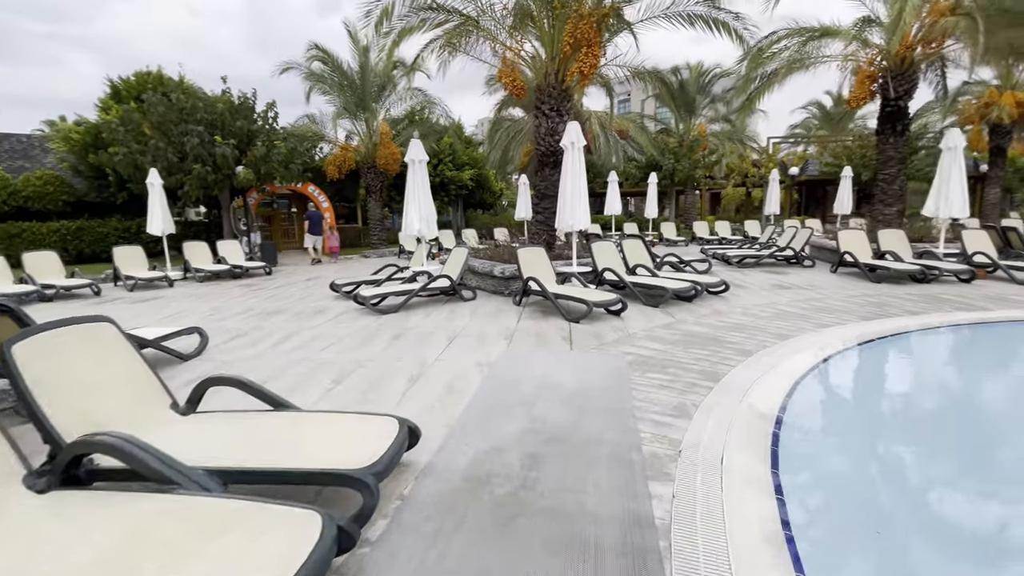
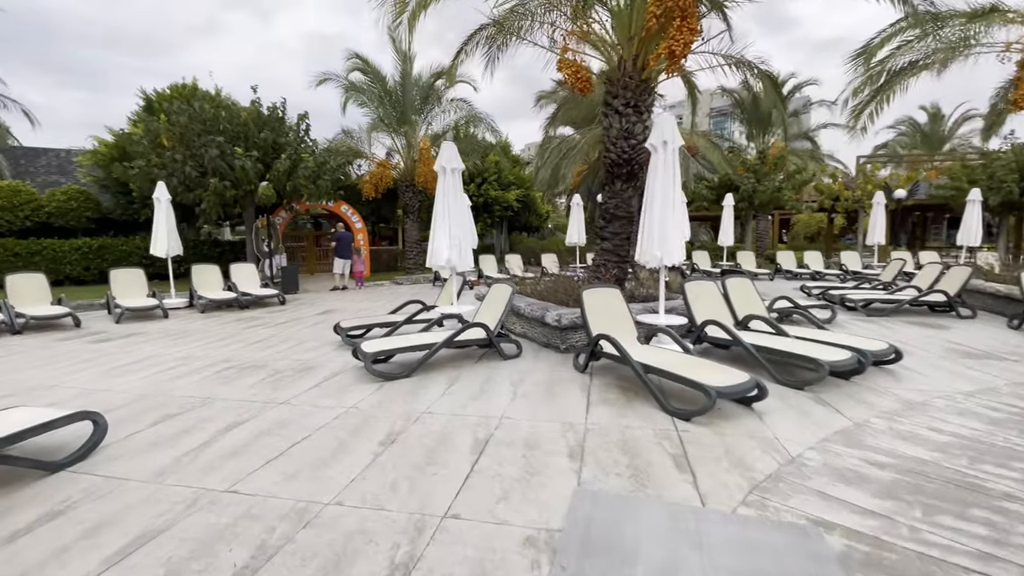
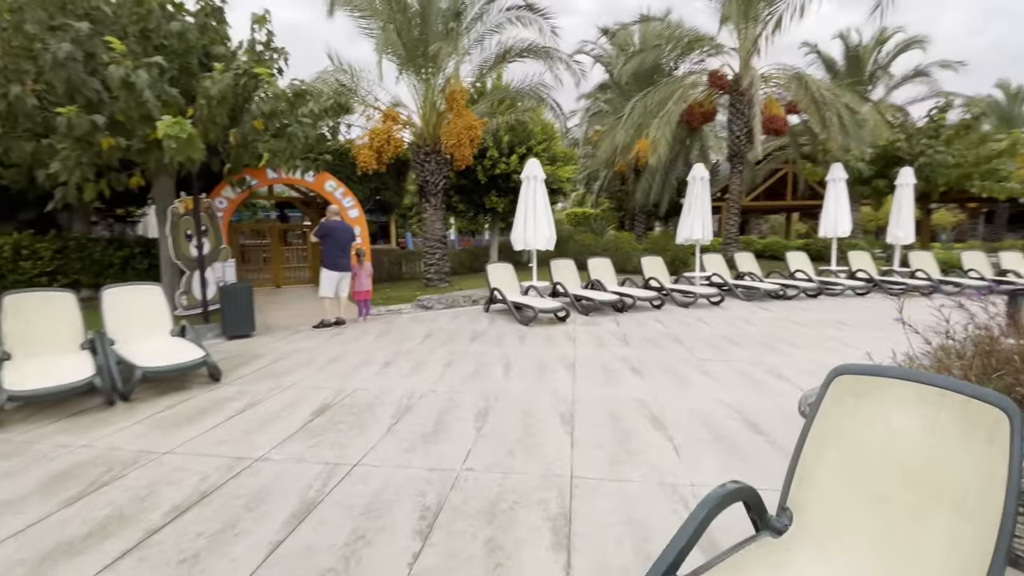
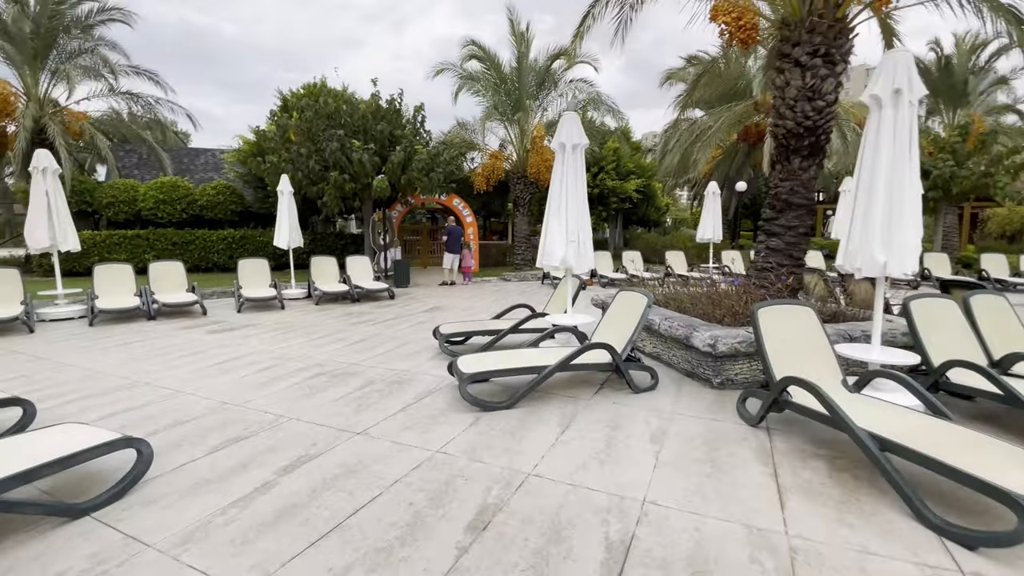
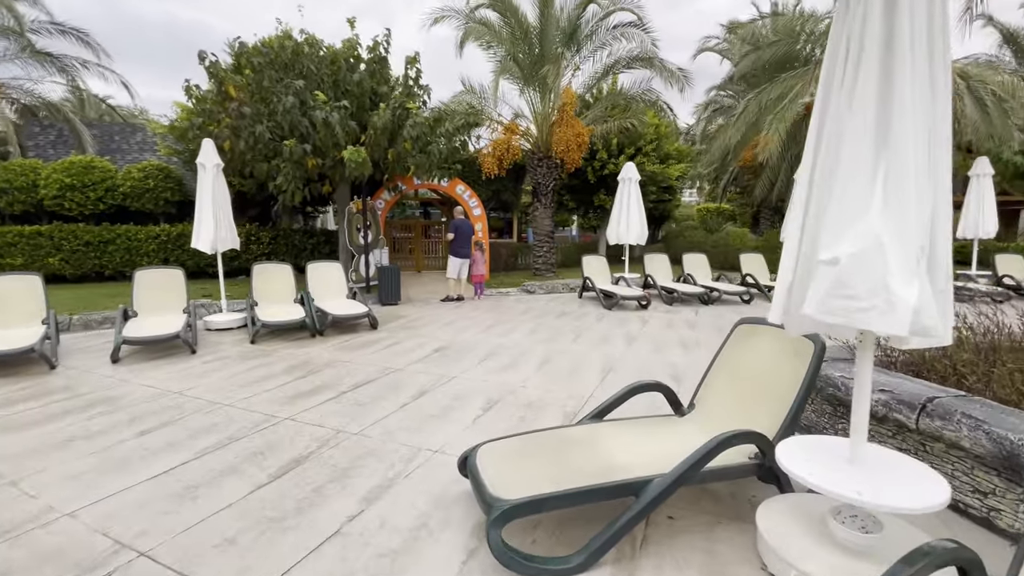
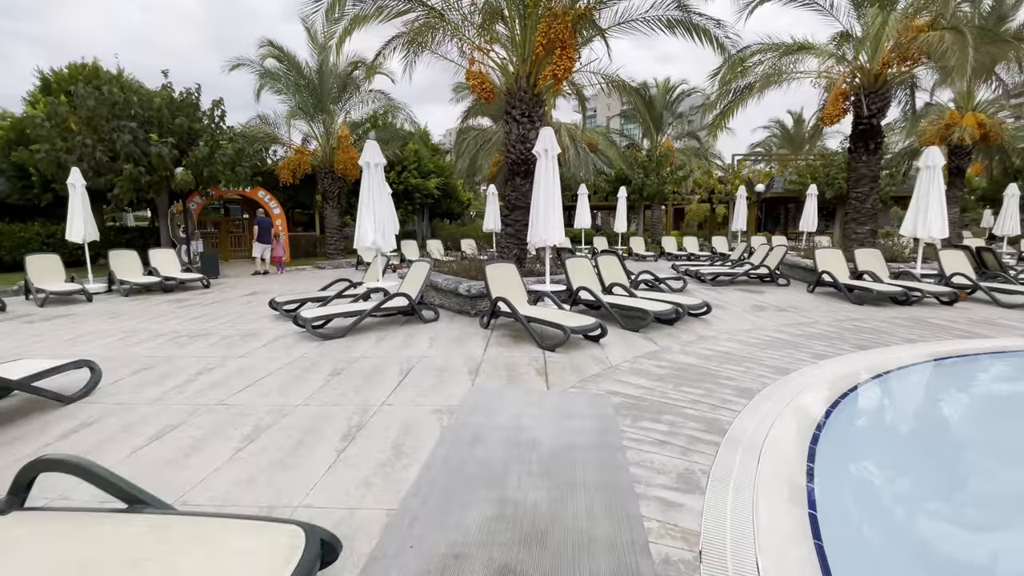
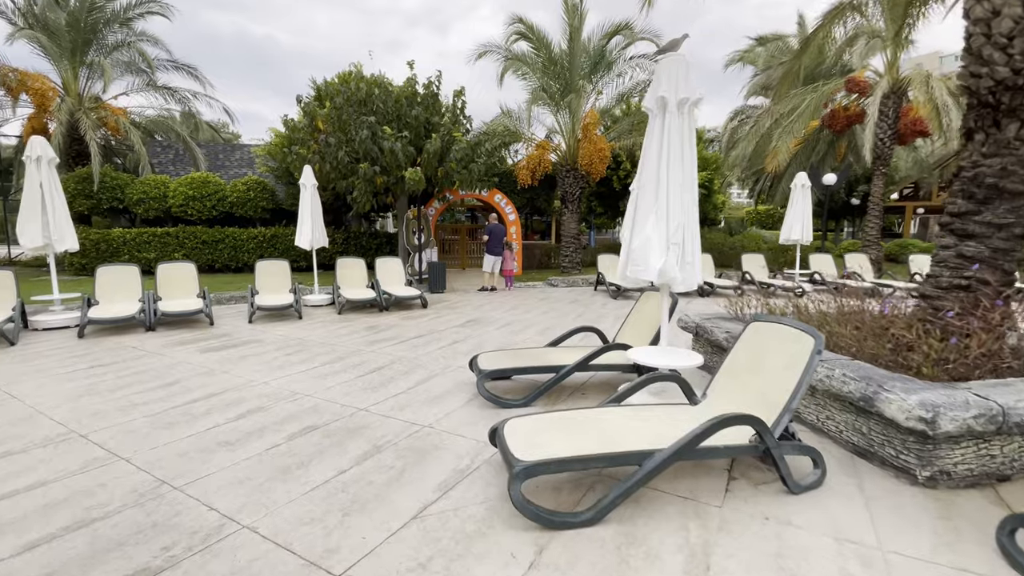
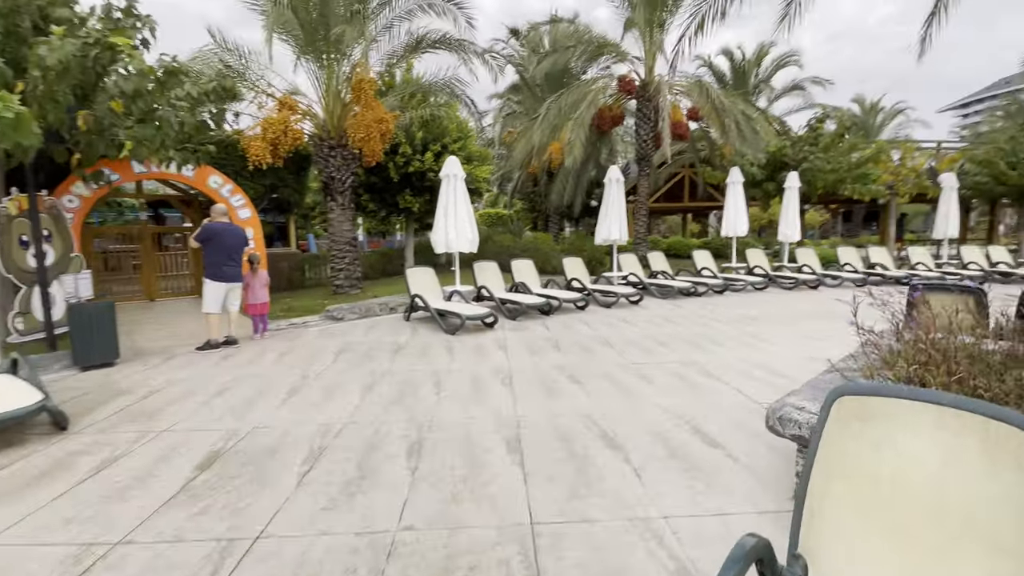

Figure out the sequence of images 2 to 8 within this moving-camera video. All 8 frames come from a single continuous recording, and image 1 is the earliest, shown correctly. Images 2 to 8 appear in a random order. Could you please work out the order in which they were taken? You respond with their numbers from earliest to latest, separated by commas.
6, 2, 4, 7, 5, 3, 8
